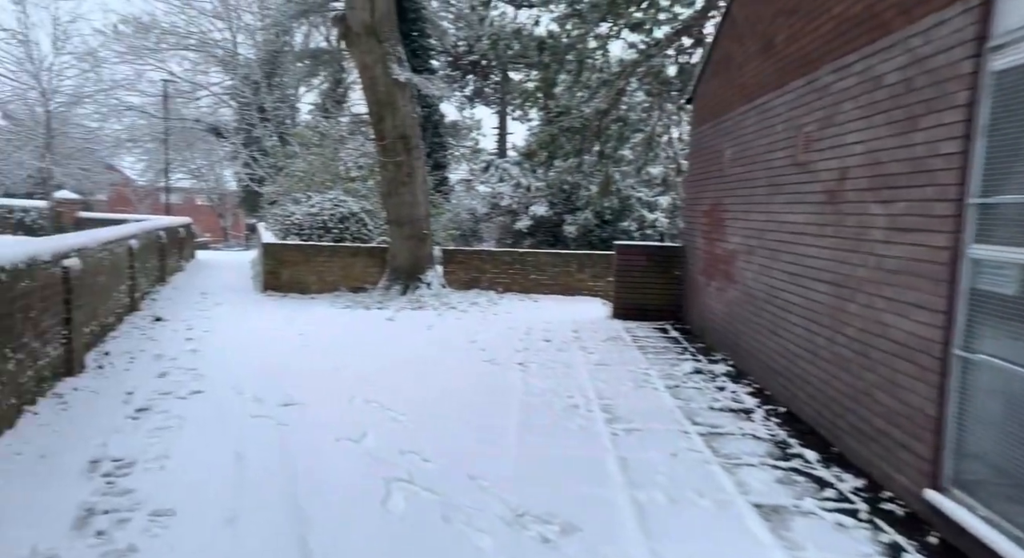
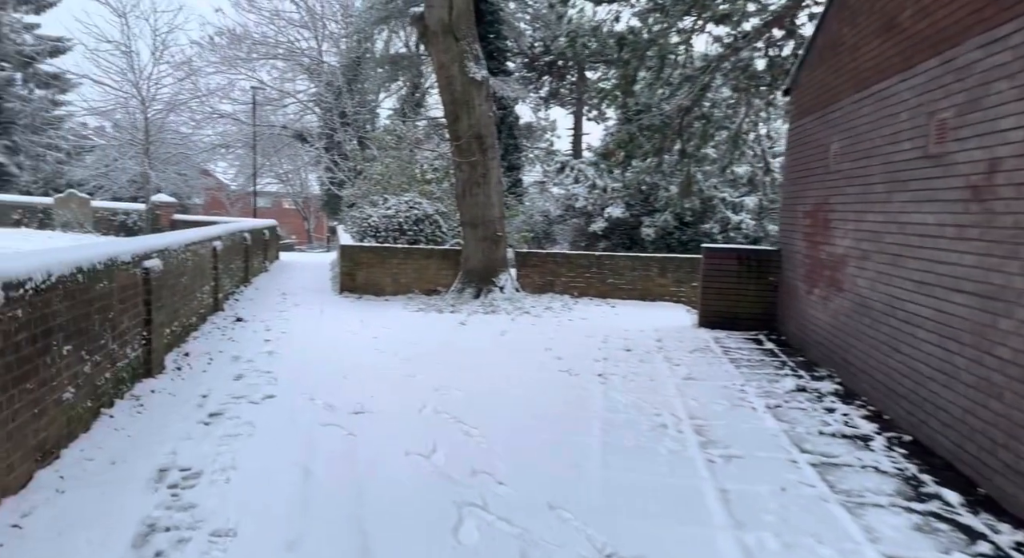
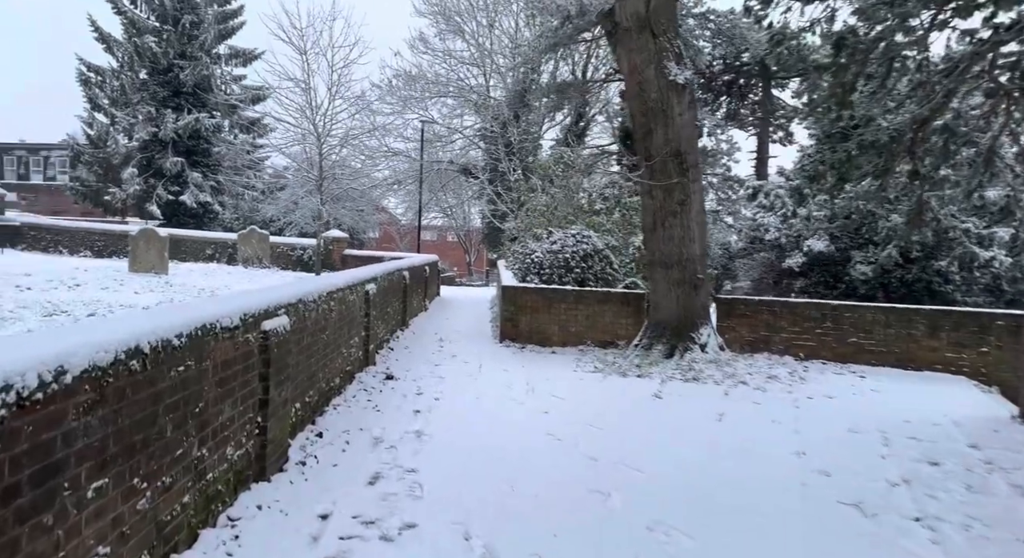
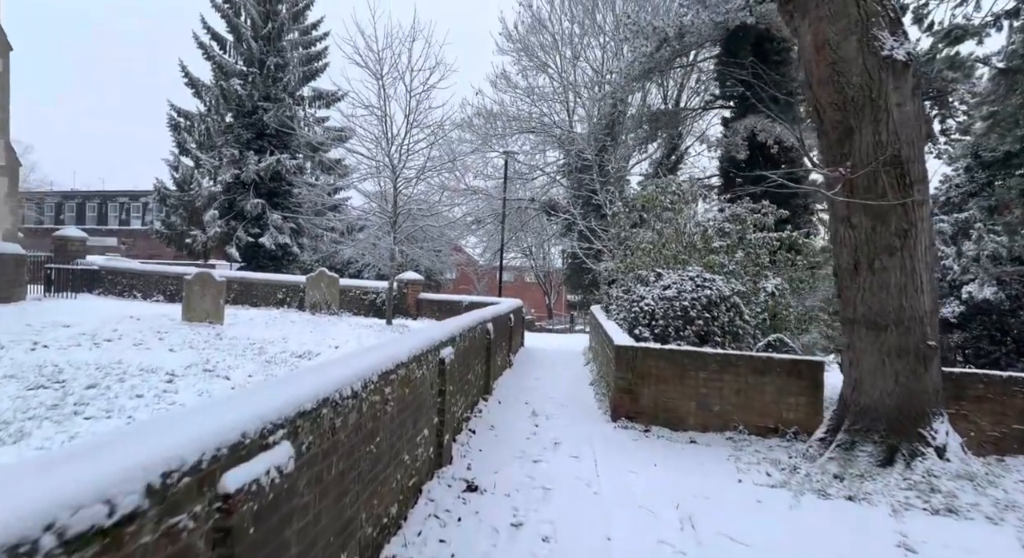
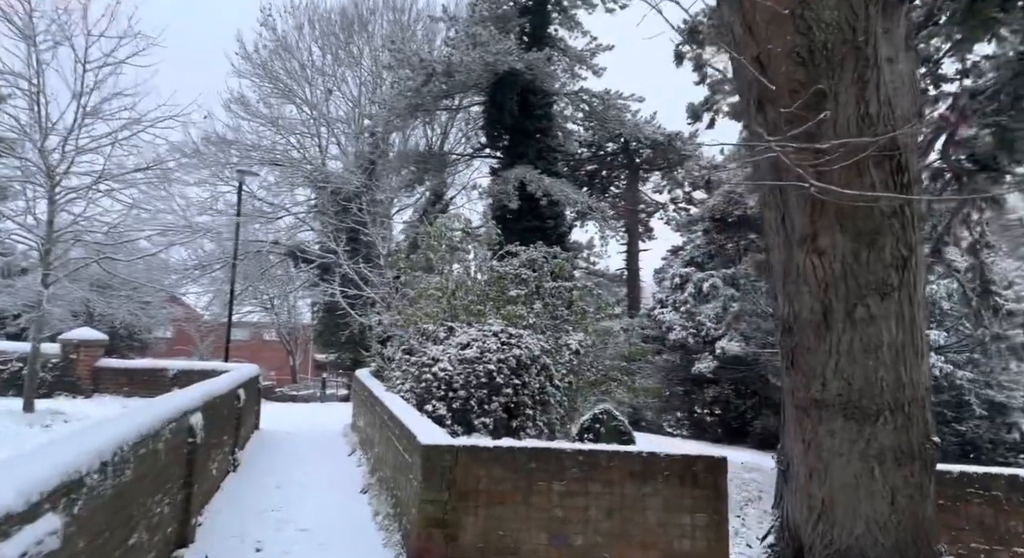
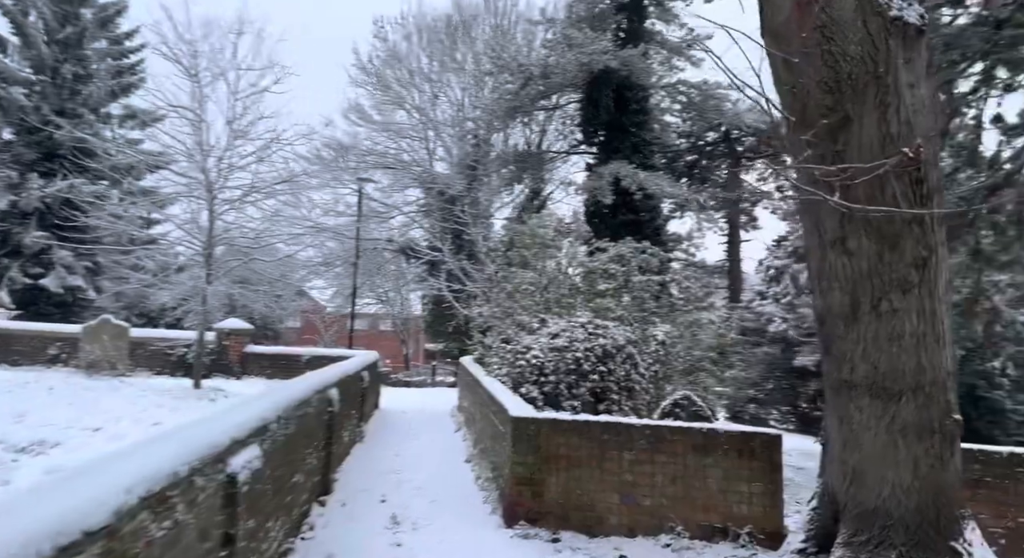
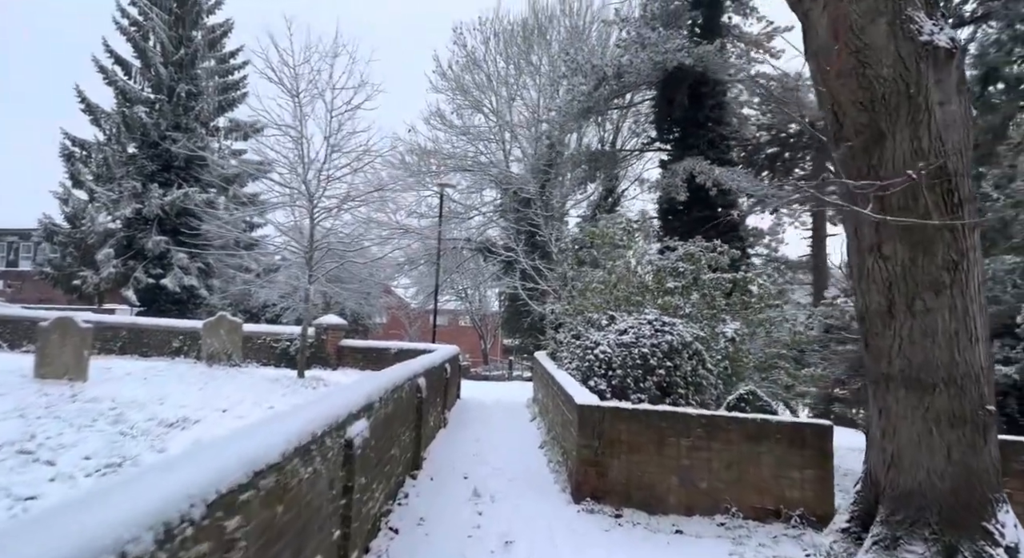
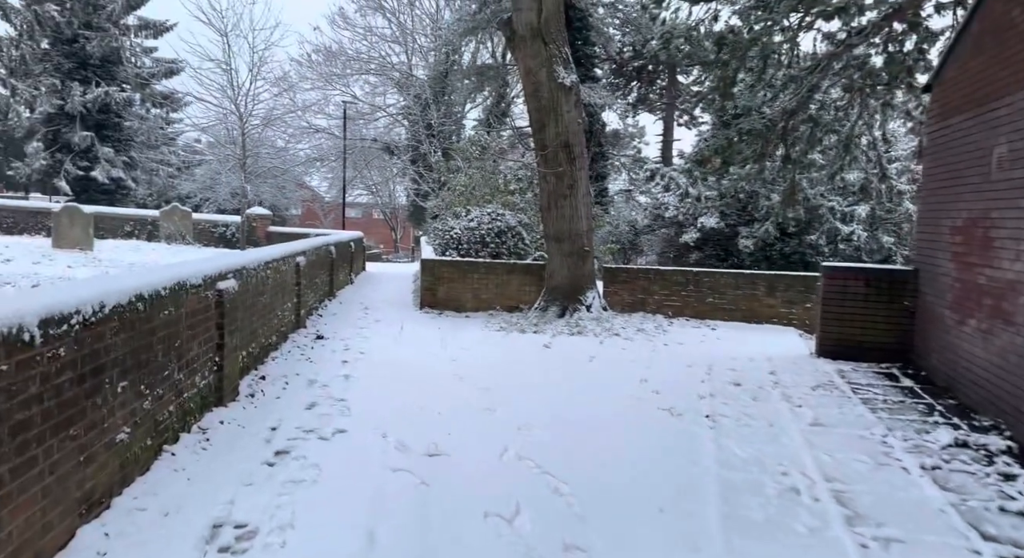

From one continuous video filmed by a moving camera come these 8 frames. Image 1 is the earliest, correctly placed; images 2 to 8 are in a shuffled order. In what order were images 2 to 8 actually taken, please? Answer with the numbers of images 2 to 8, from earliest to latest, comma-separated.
2, 8, 3, 4, 7, 6, 5
